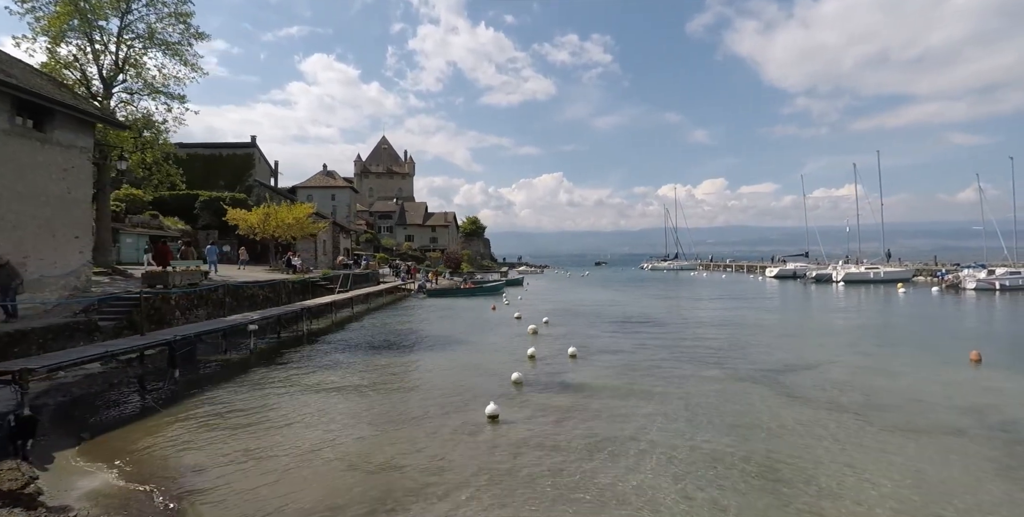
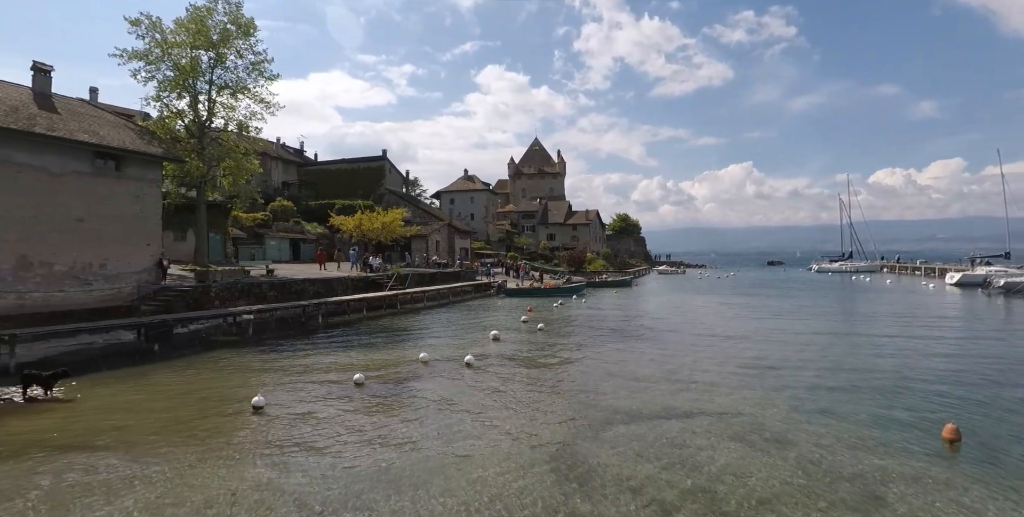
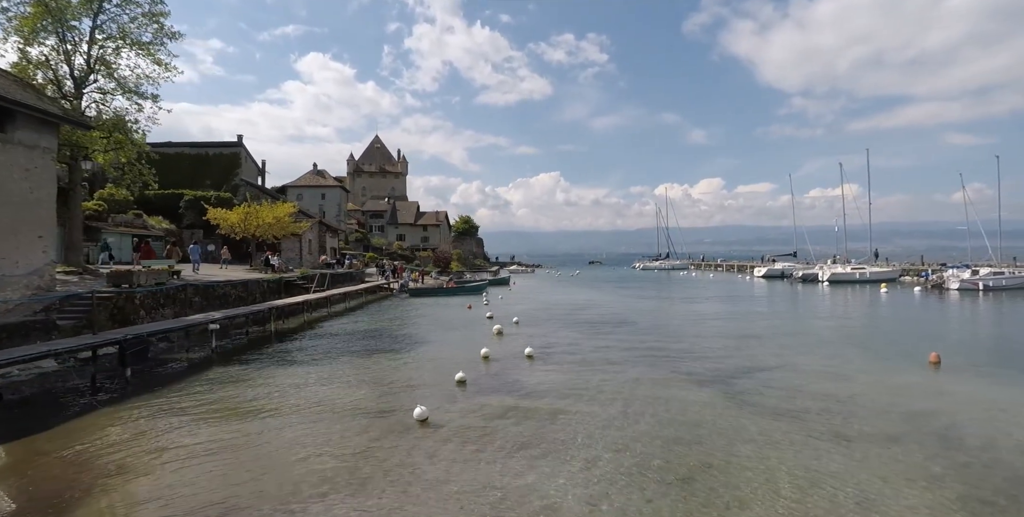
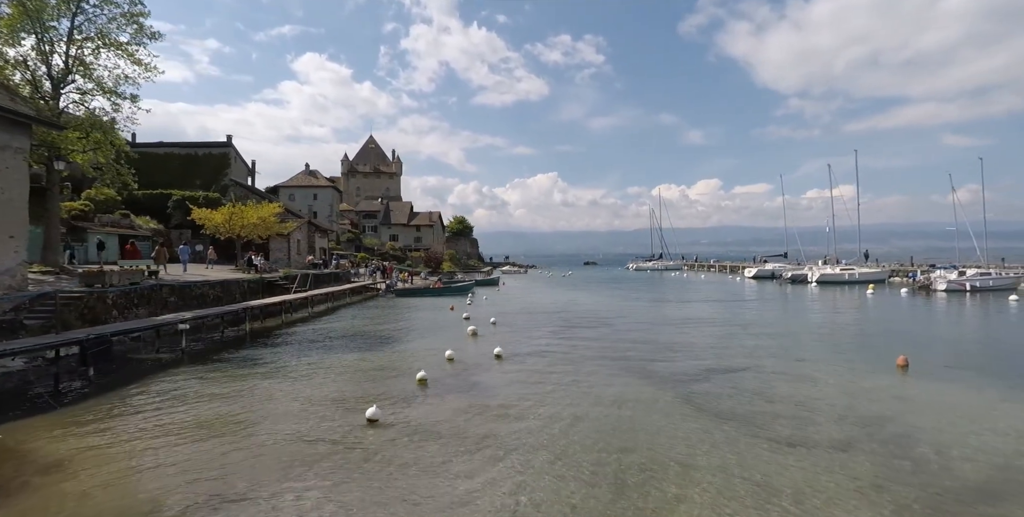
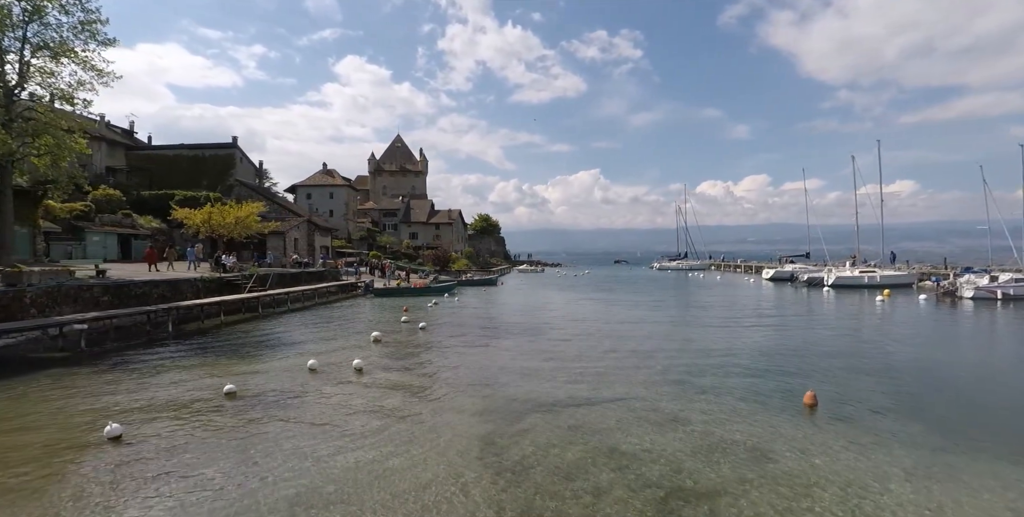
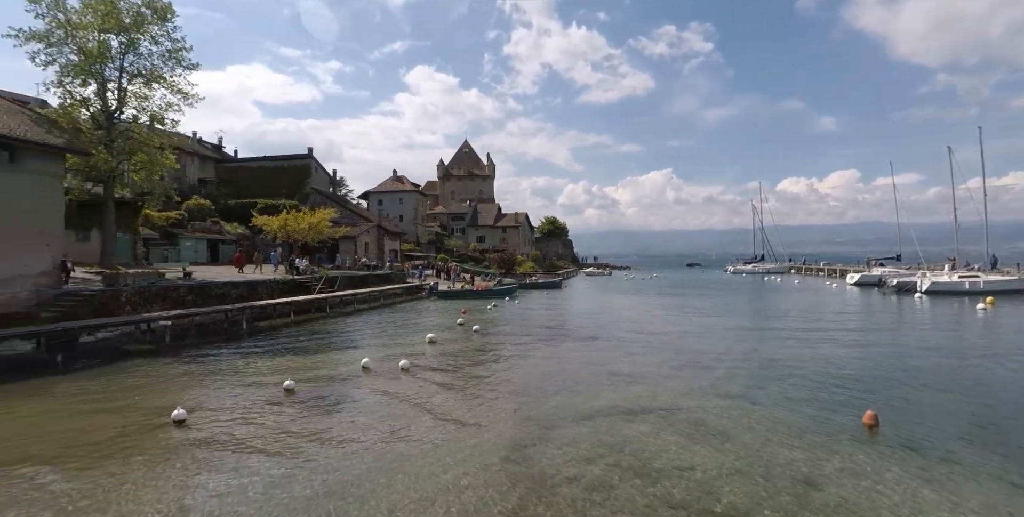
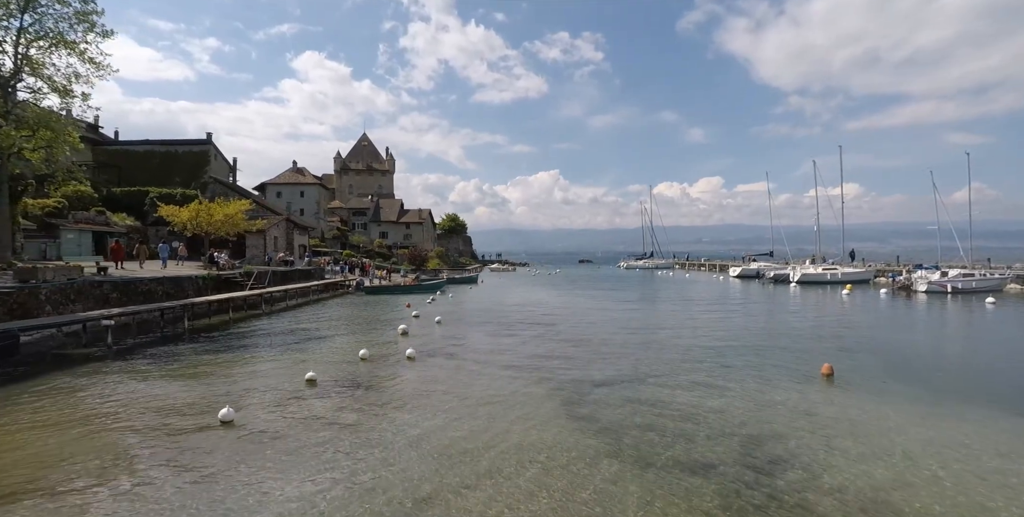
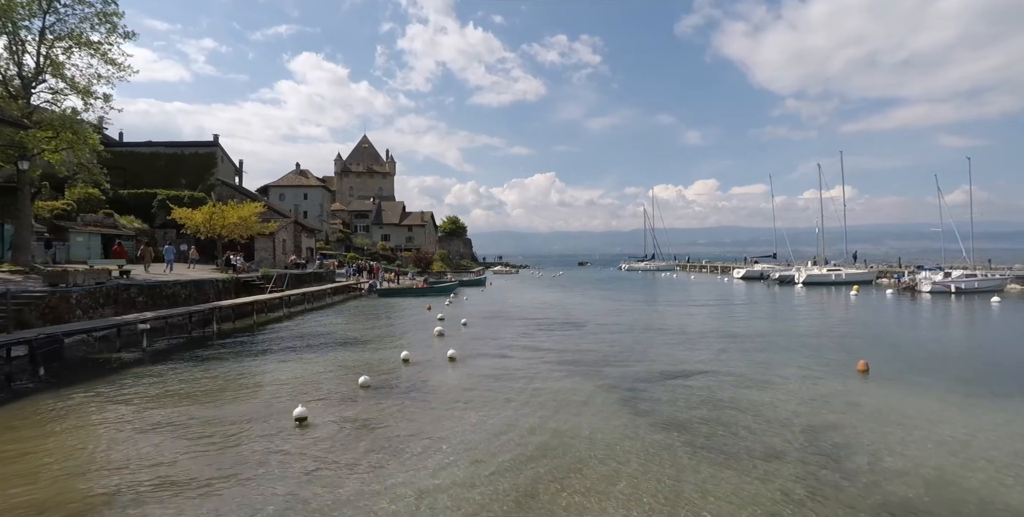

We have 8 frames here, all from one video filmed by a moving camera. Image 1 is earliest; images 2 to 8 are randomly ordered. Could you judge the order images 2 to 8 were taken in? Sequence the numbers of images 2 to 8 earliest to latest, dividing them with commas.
3, 4, 8, 7, 5, 6, 2
